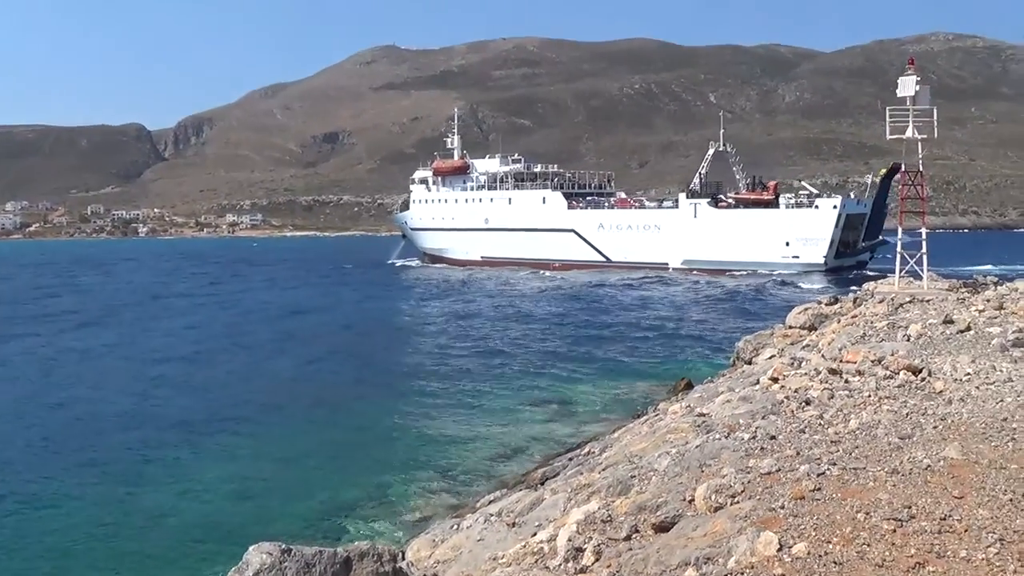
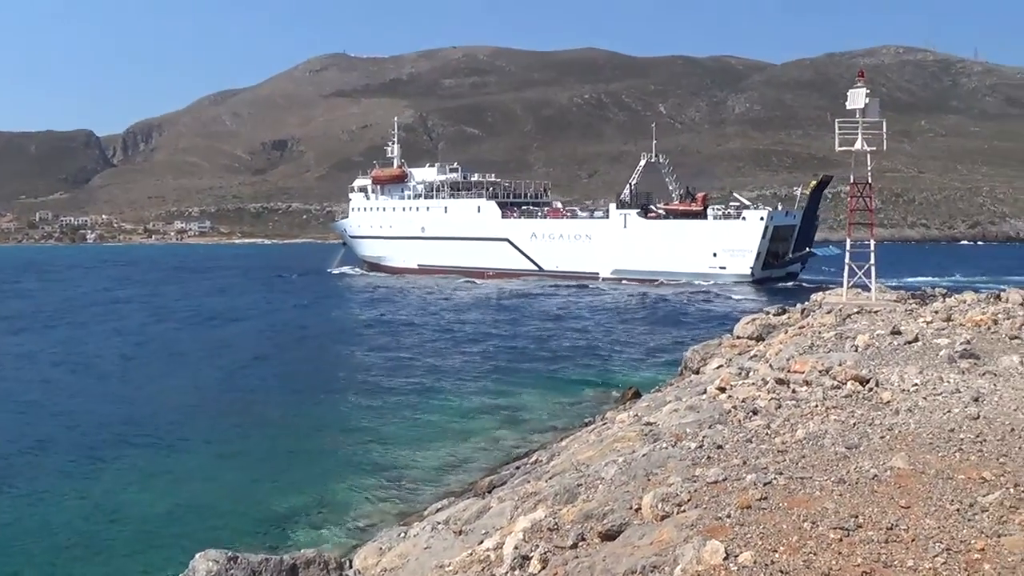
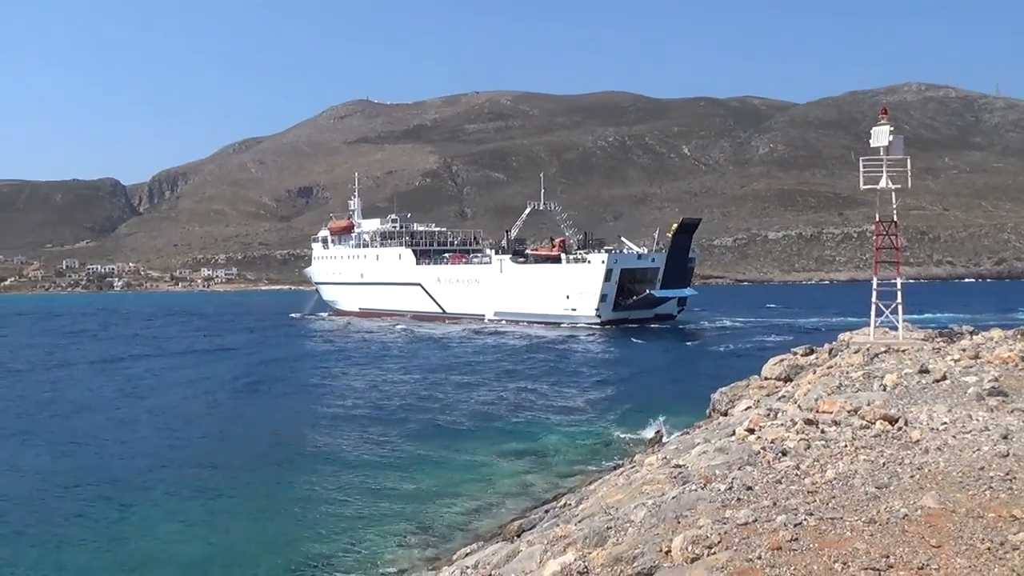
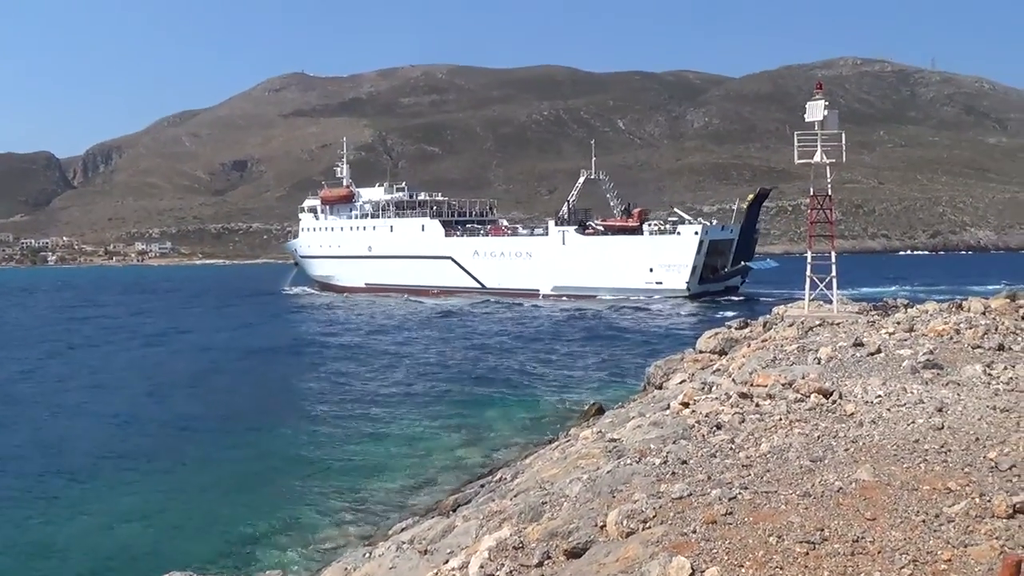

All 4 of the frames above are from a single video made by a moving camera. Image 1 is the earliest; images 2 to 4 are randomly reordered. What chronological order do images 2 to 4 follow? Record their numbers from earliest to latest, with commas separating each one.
2, 4, 3
